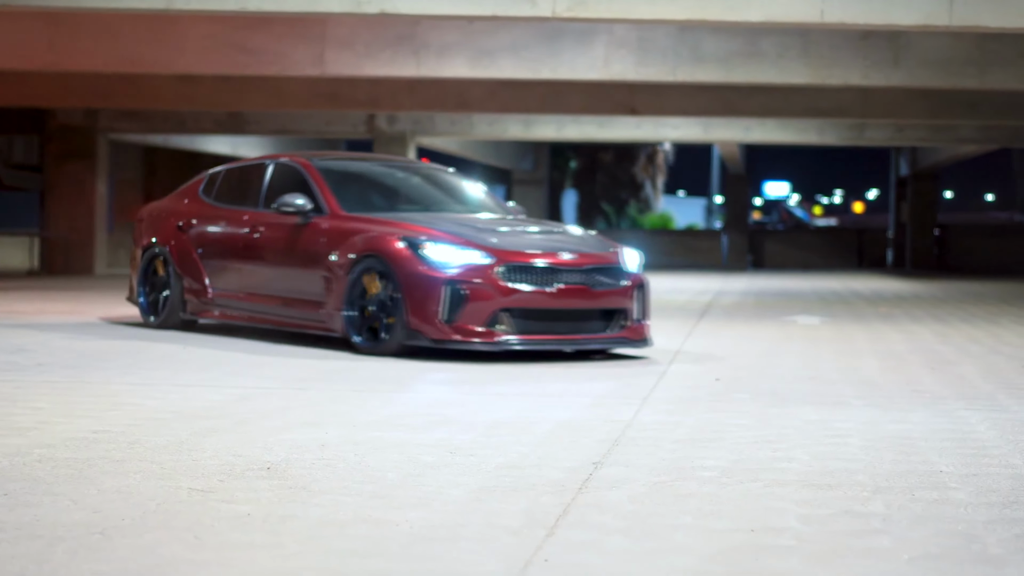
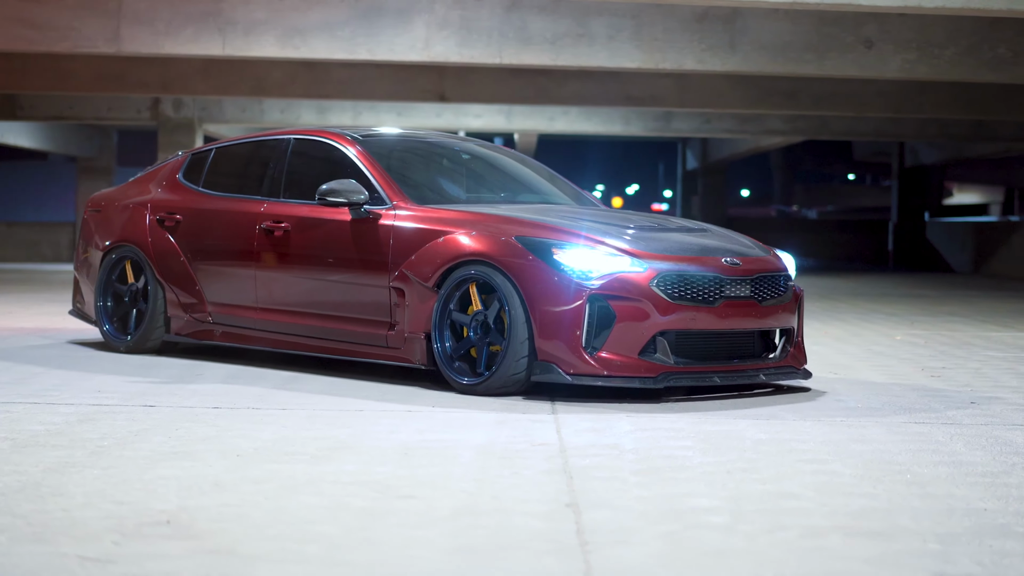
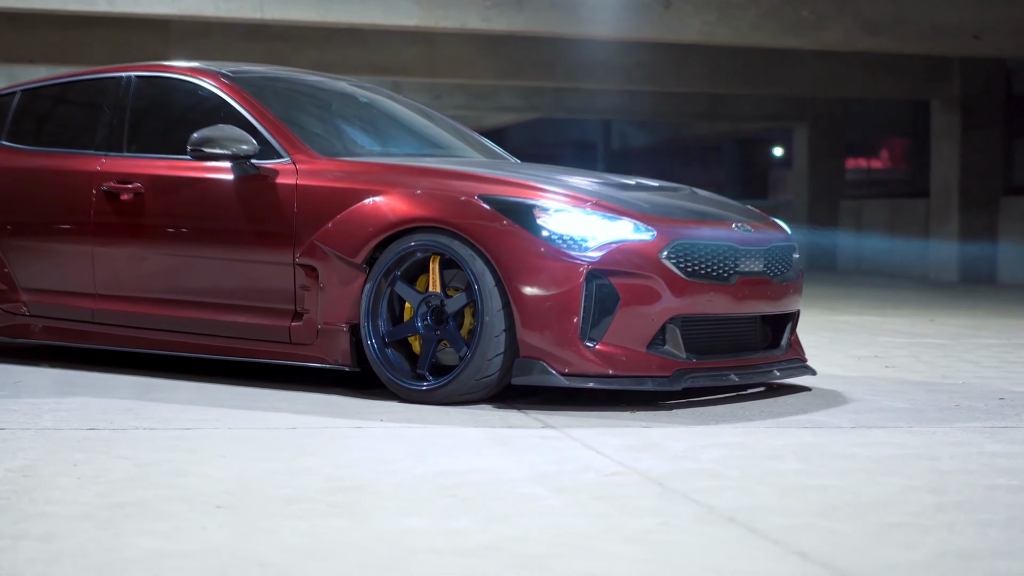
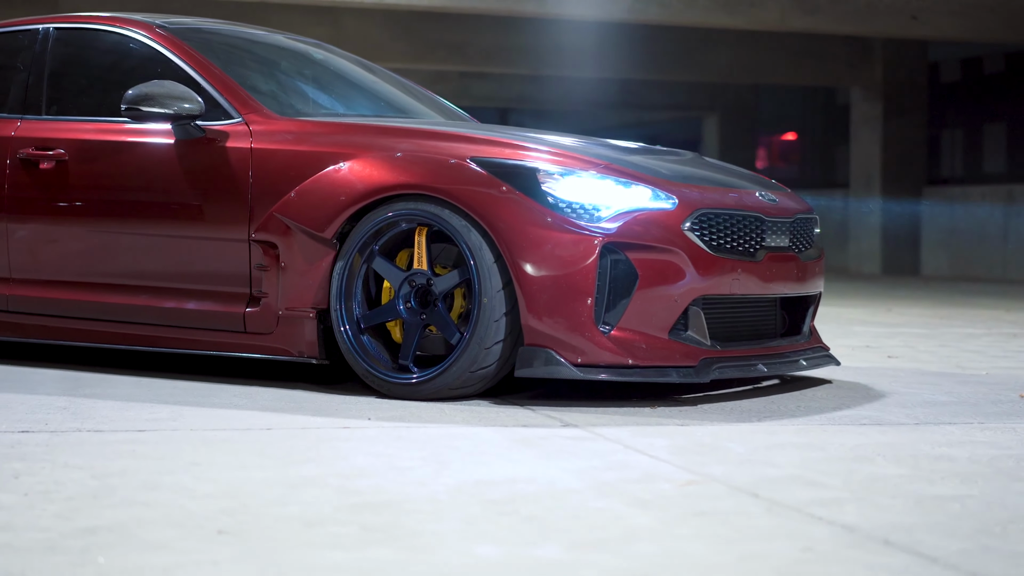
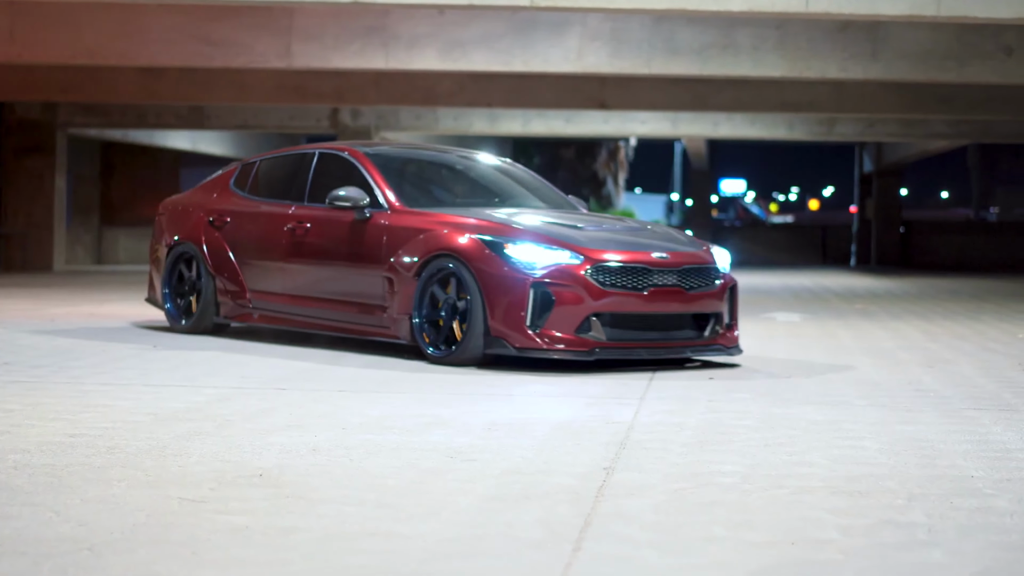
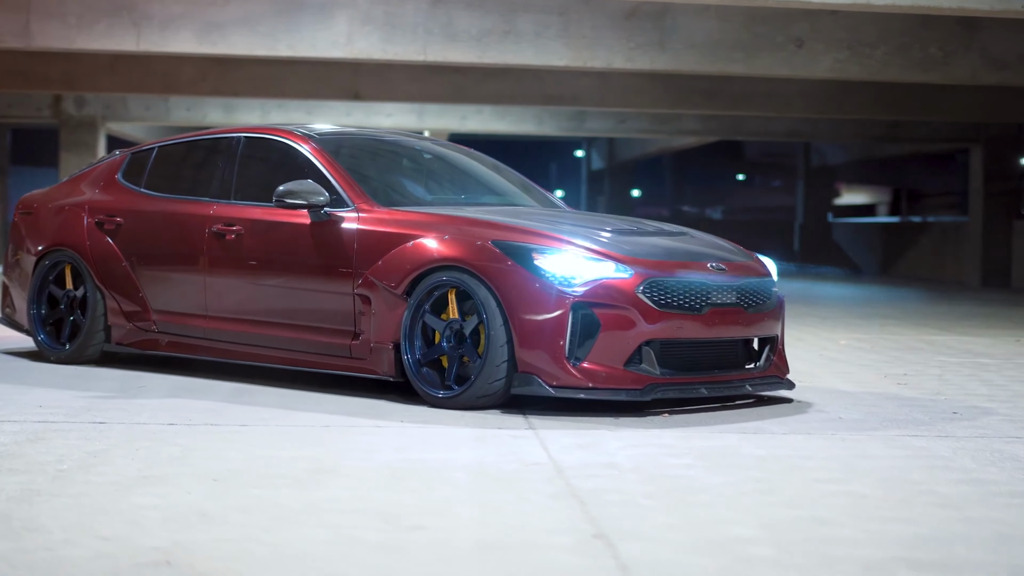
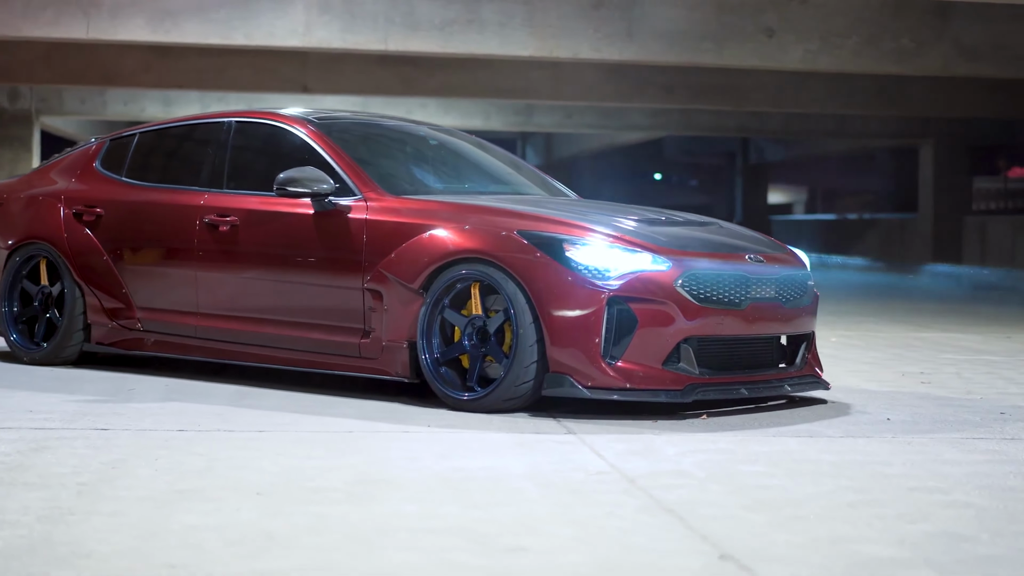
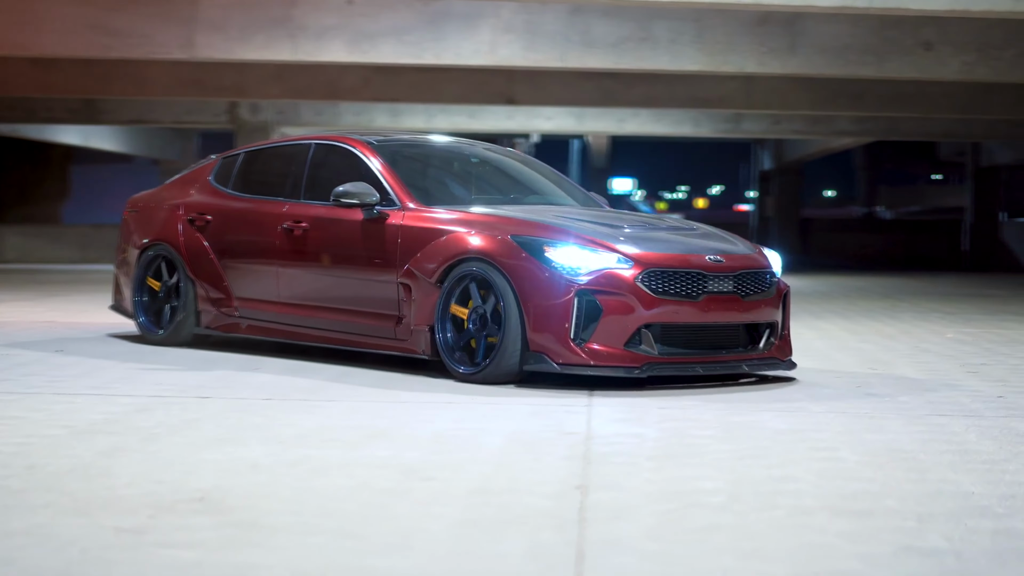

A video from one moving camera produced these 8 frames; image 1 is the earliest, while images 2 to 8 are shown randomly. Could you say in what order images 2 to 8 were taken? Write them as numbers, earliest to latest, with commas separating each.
5, 8, 2, 6, 7, 3, 4
